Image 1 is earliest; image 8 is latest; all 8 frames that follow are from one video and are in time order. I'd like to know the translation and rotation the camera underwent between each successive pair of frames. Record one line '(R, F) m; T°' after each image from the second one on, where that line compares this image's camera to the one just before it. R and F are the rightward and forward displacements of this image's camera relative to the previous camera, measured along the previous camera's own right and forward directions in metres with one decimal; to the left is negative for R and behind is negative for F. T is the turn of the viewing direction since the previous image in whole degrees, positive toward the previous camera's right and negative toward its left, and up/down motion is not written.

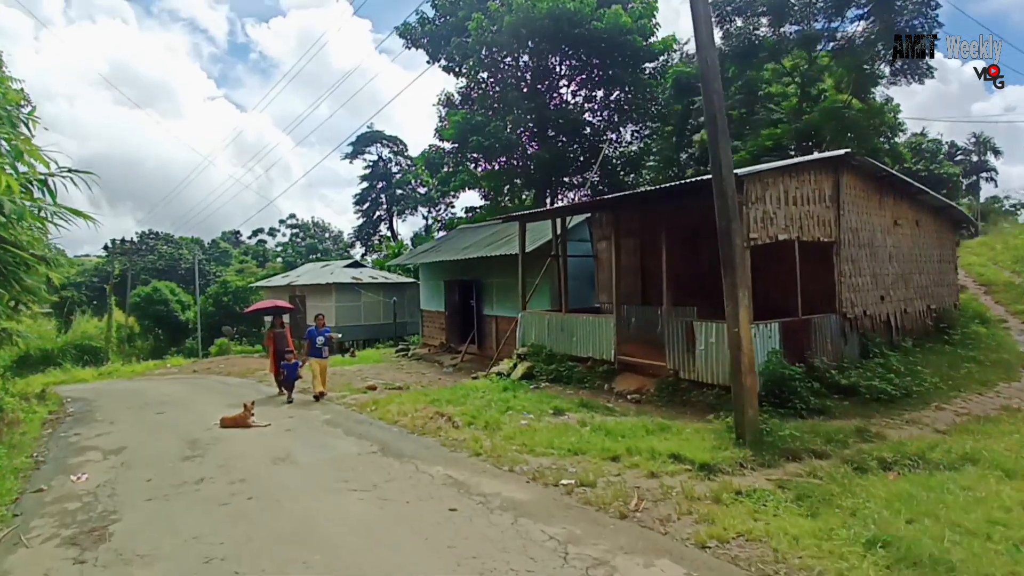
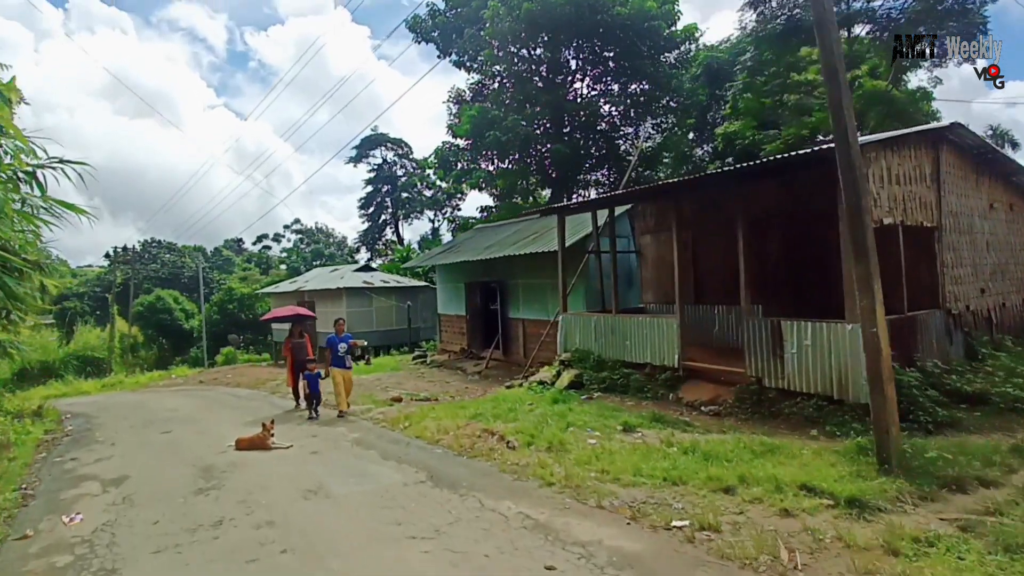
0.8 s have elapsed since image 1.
(-0.6, +1.1) m; 0°
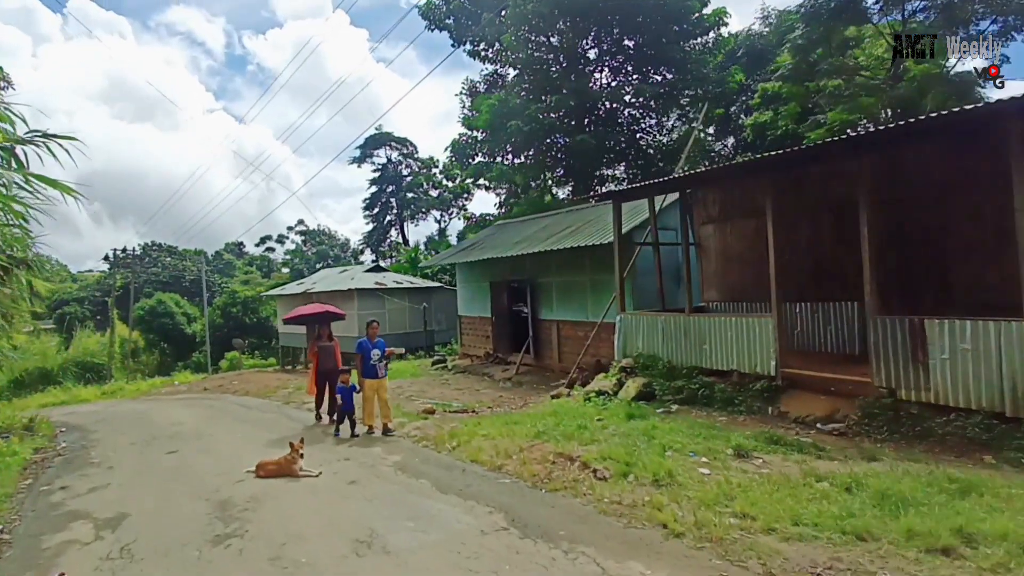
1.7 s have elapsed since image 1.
(-0.8, +1.3) m; 0°
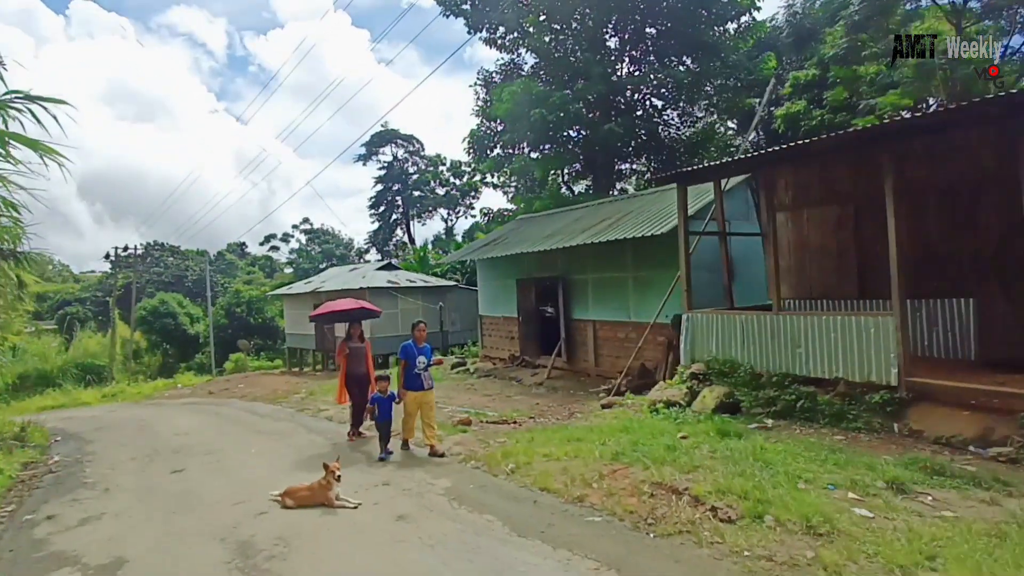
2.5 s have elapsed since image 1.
(-0.7, +1.1) m; 0°
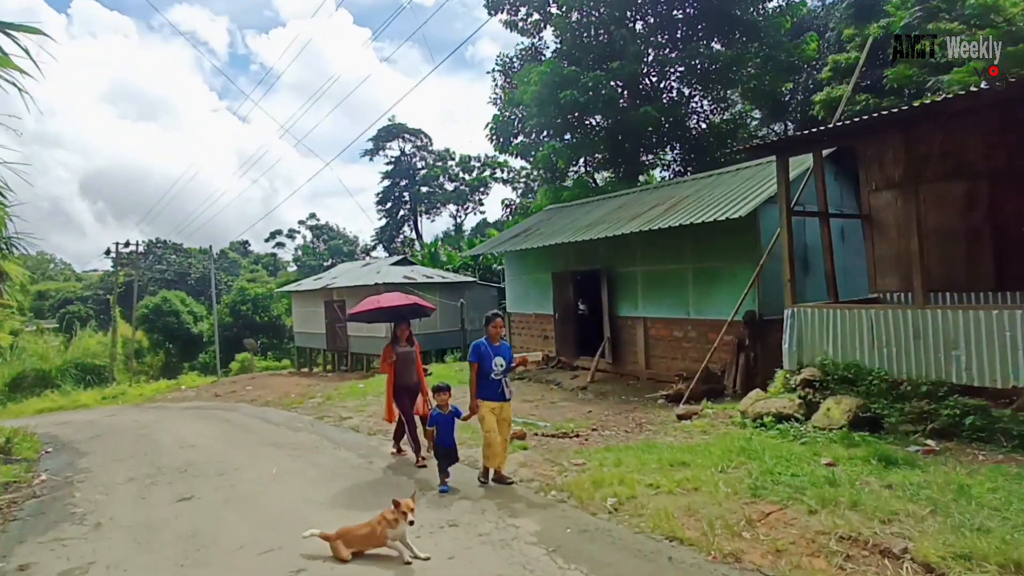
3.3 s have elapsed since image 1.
(-0.8, +1.3) m; 0°
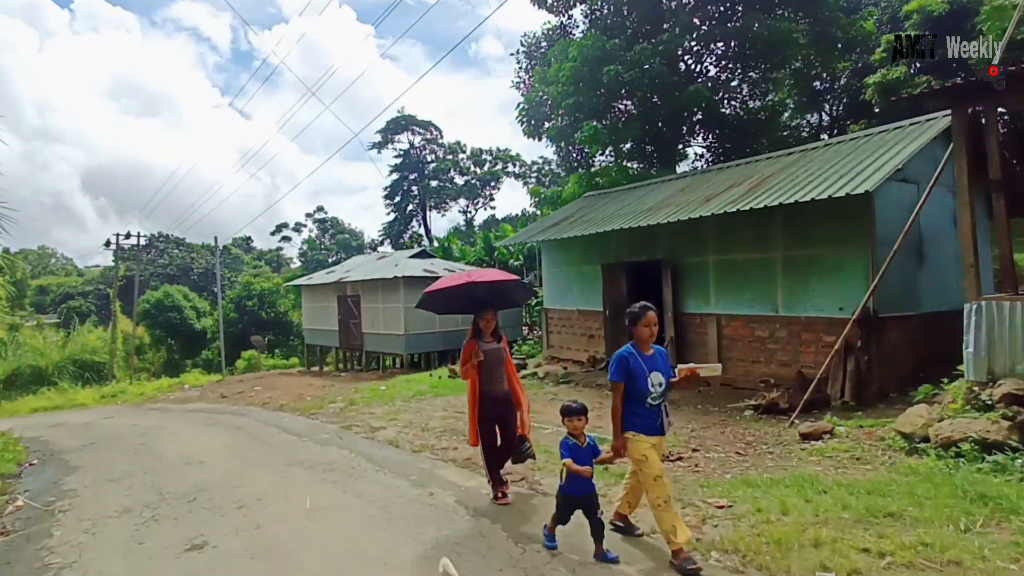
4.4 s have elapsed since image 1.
(-0.9, +1.5) m; 0°
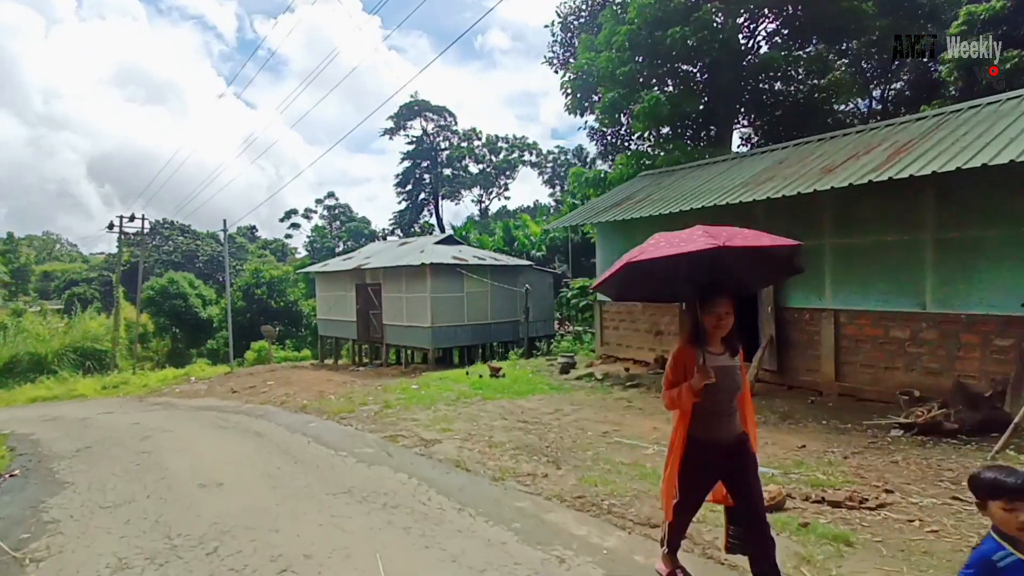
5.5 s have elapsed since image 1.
(-1.0, +1.7) m; 0°
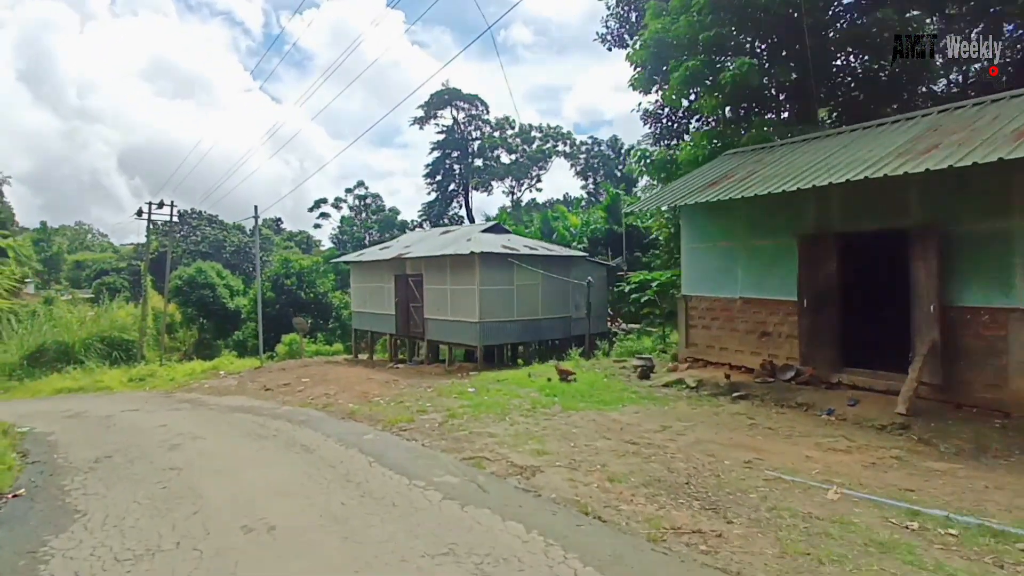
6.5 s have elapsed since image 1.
(-1.0, +1.7) m; -2°
